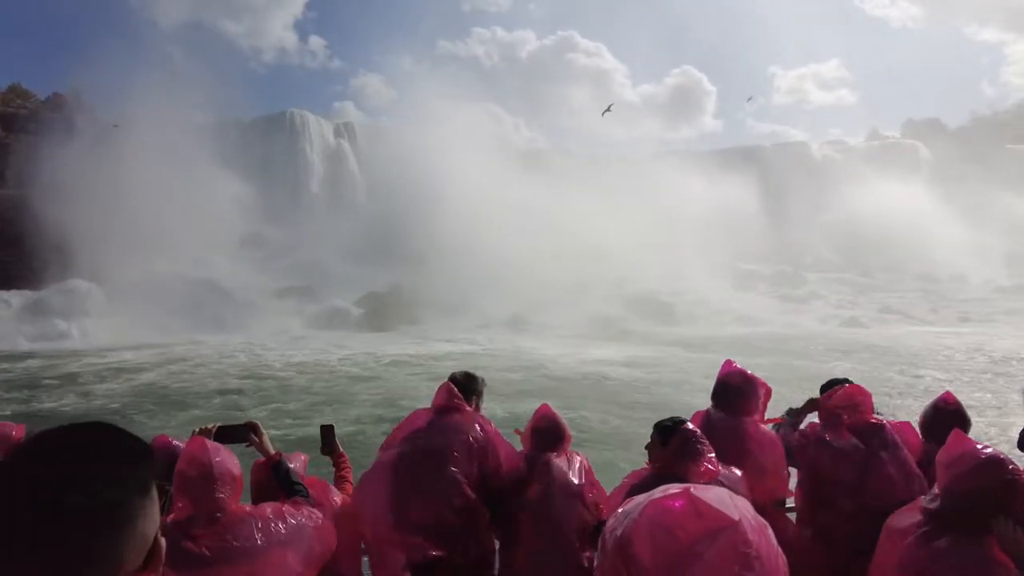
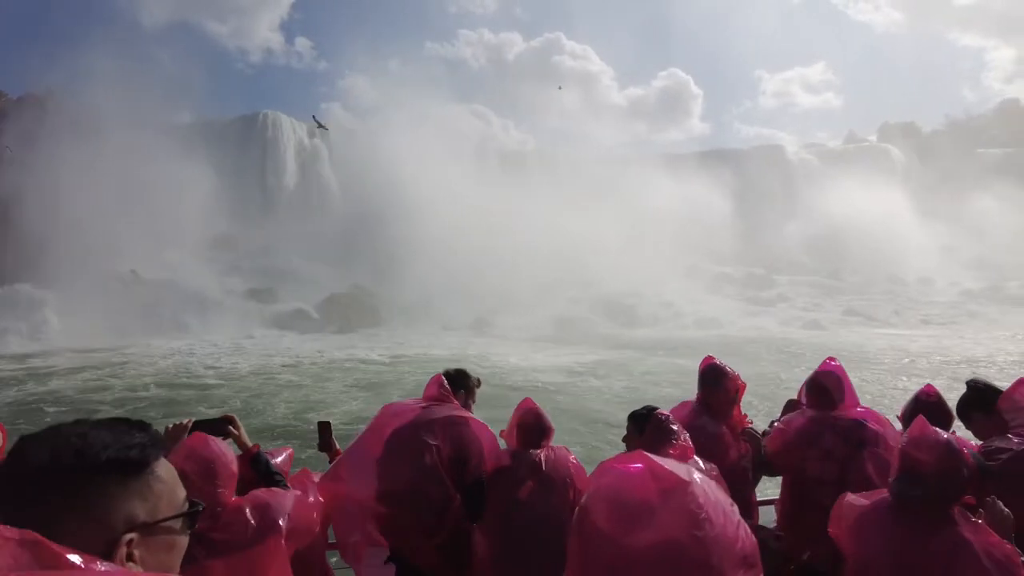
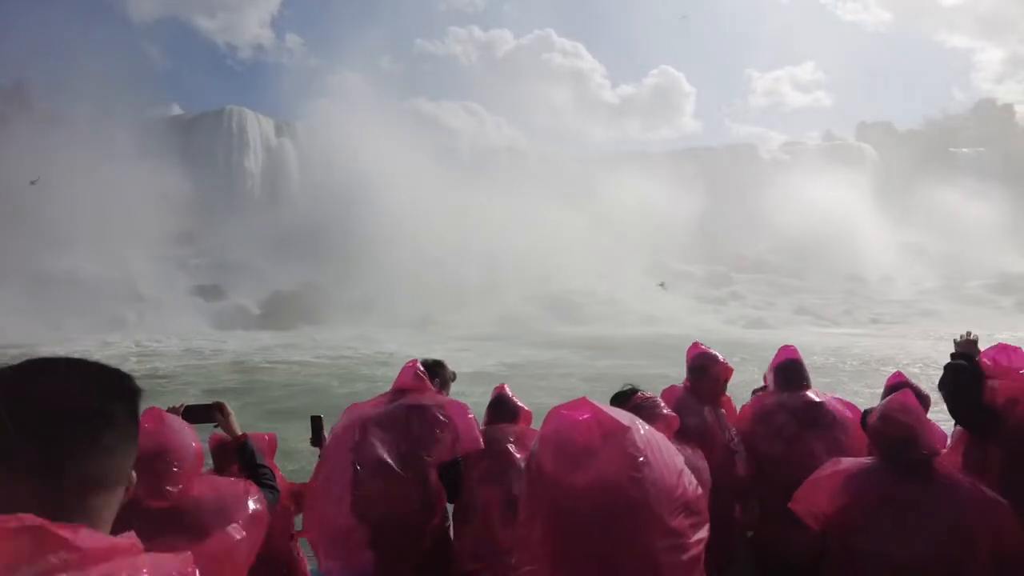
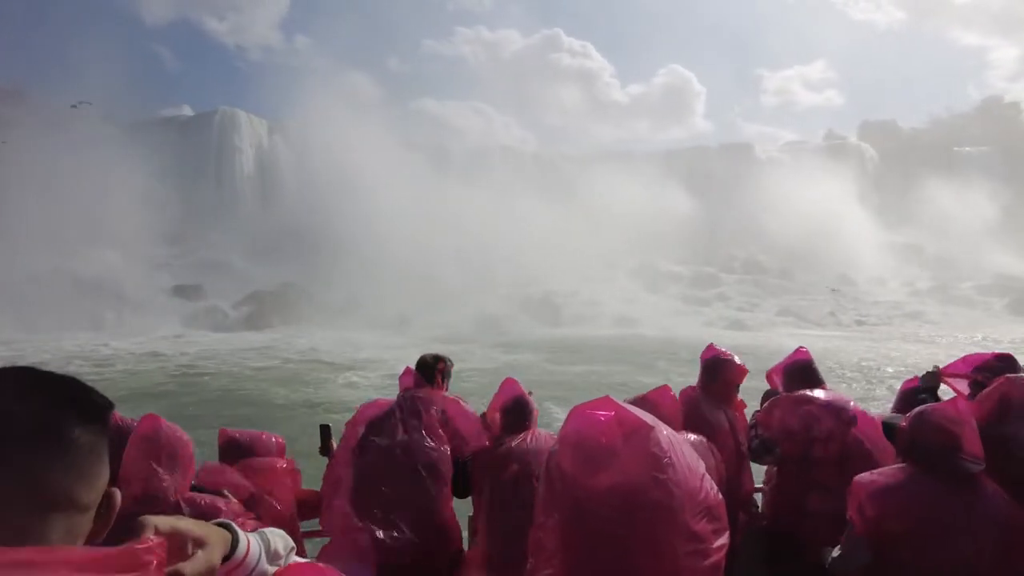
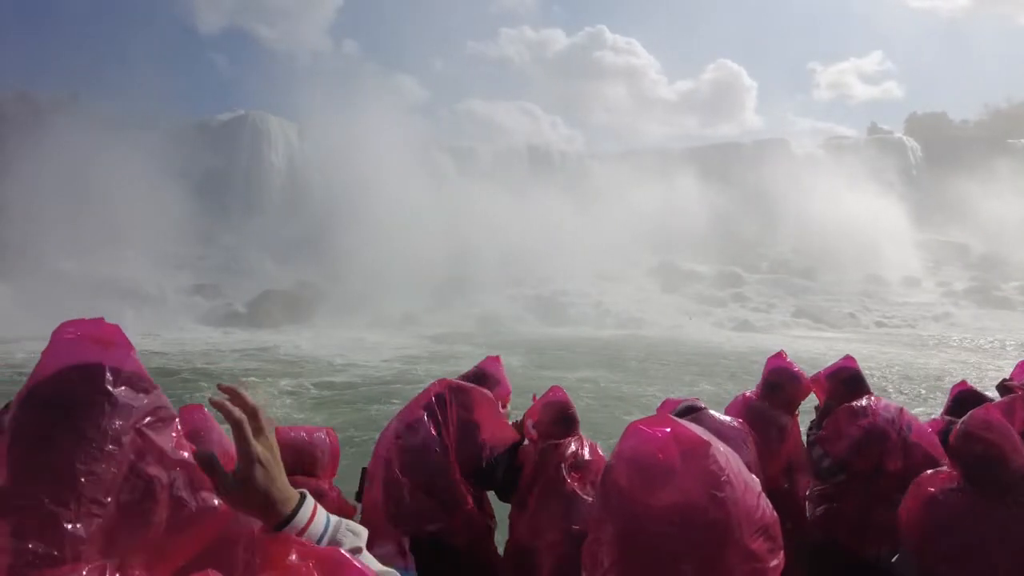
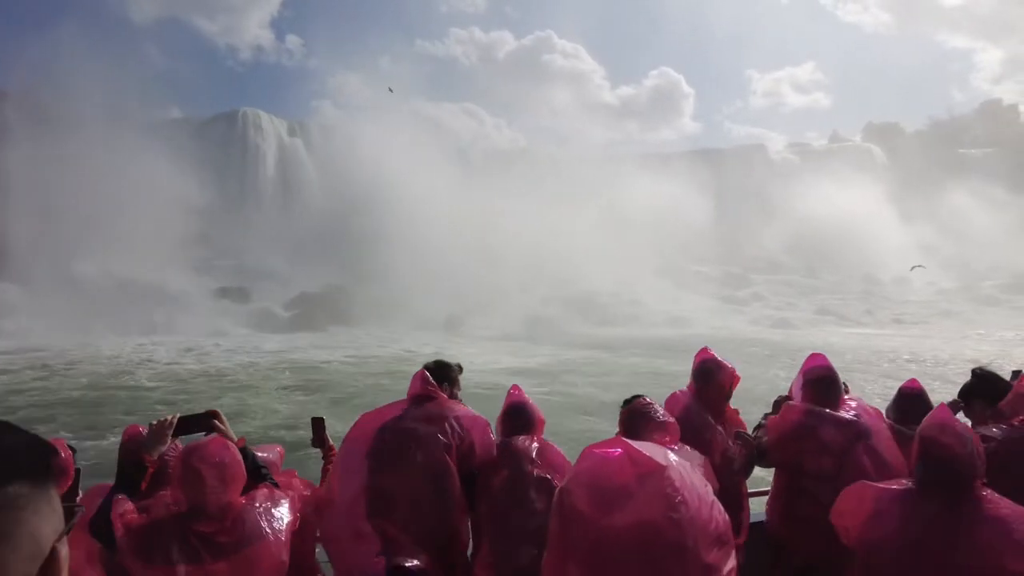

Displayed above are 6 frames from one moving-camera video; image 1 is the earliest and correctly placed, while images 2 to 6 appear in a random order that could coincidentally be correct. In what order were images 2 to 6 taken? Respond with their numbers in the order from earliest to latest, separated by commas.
2, 6, 3, 4, 5
